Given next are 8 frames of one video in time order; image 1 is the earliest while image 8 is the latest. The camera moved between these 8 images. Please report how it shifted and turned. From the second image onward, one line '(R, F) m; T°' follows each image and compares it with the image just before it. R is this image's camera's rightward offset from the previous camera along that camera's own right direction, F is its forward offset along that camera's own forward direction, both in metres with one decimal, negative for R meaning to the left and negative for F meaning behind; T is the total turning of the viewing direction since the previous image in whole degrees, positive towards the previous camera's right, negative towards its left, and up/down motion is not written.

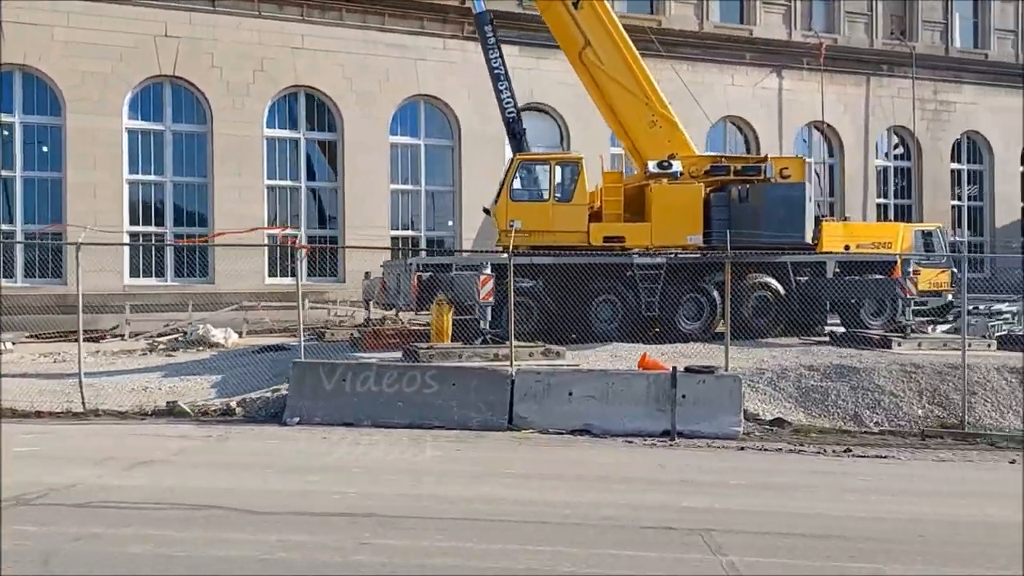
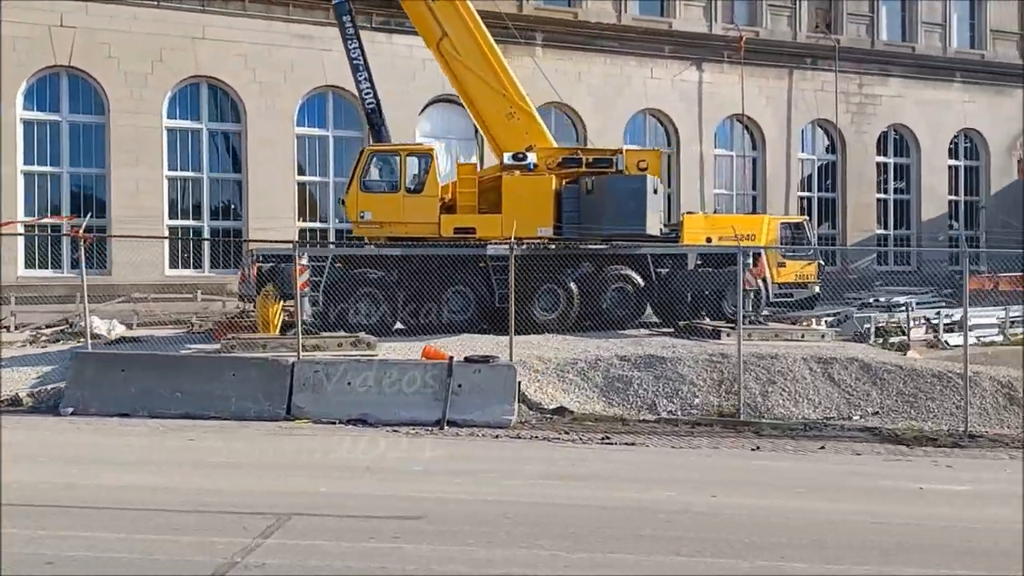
(+2.7, -0.1) m; +1°
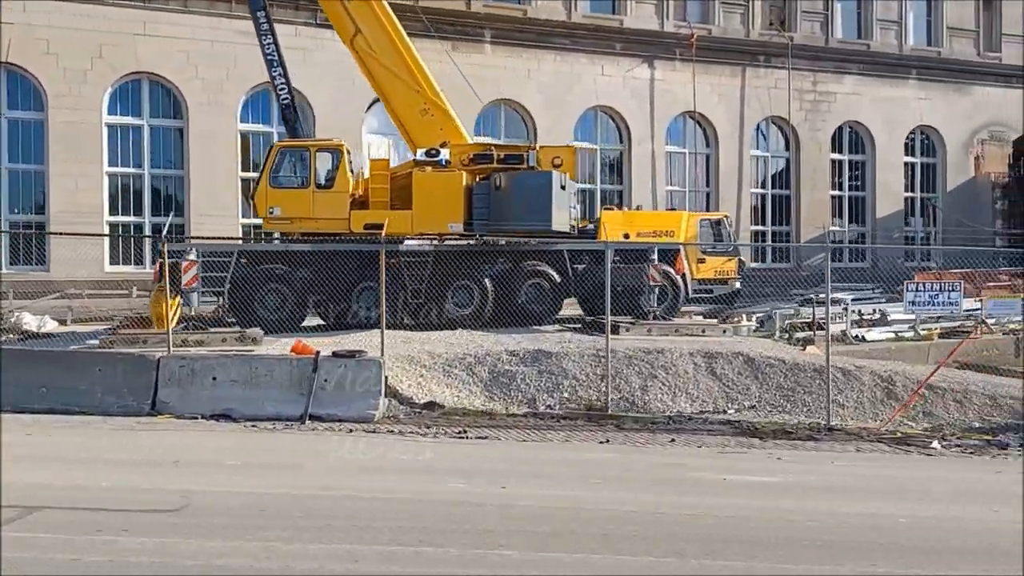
(+1.6, -0.1) m; 0°
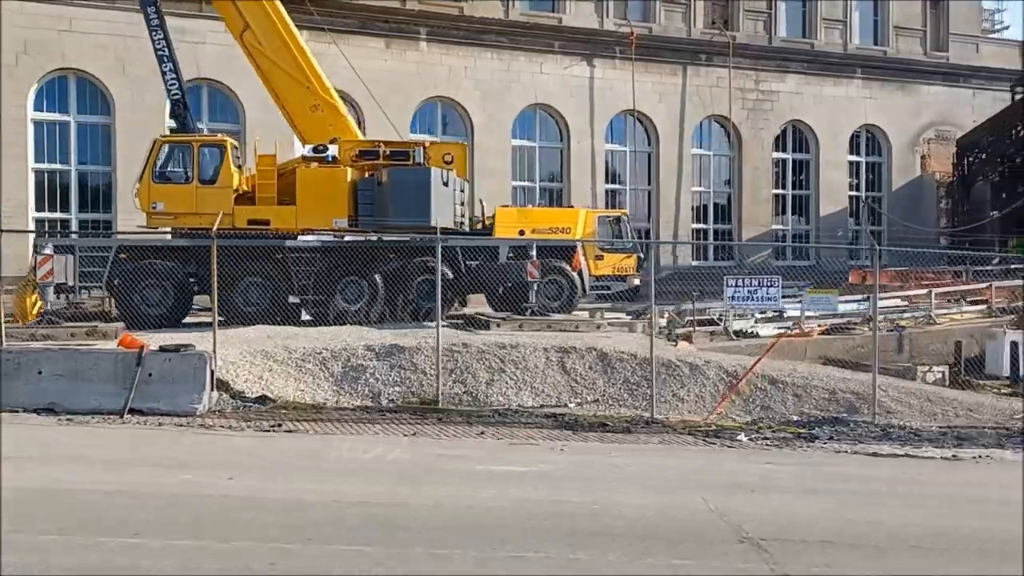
(+2.2, -0.1) m; 0°
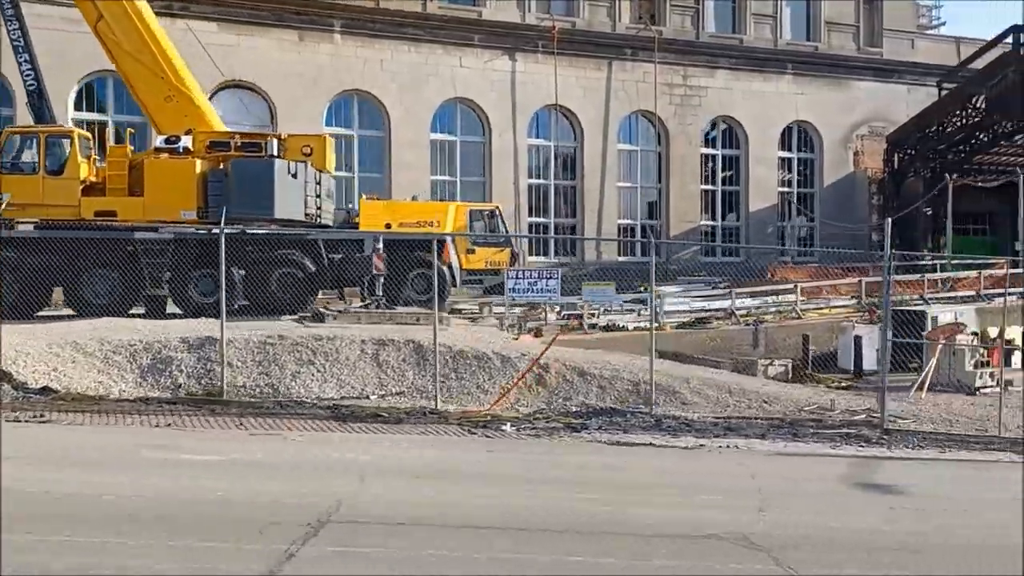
(+2.7, +0.1) m; +1°
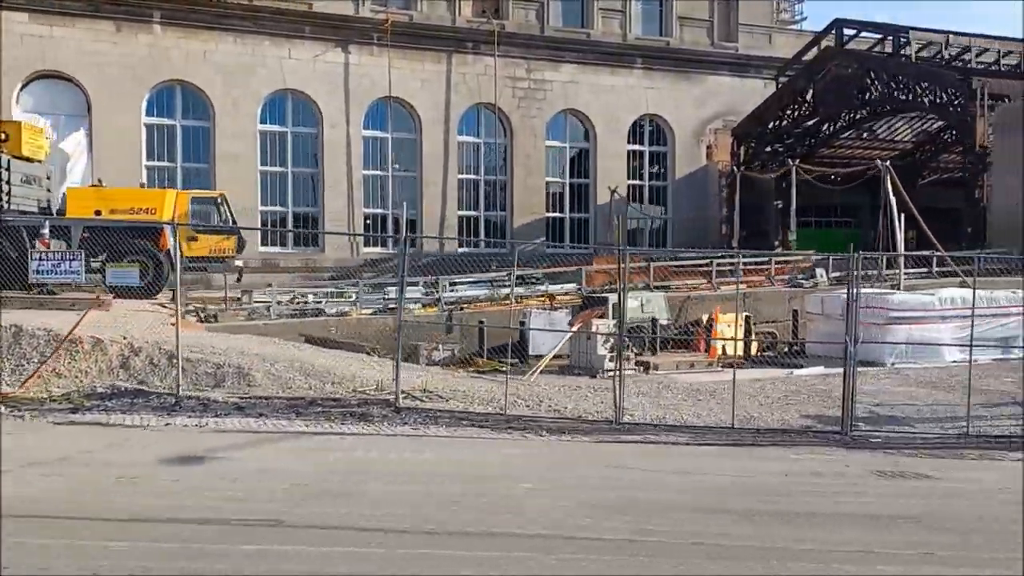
(+5.7, -0.2) m; +2°
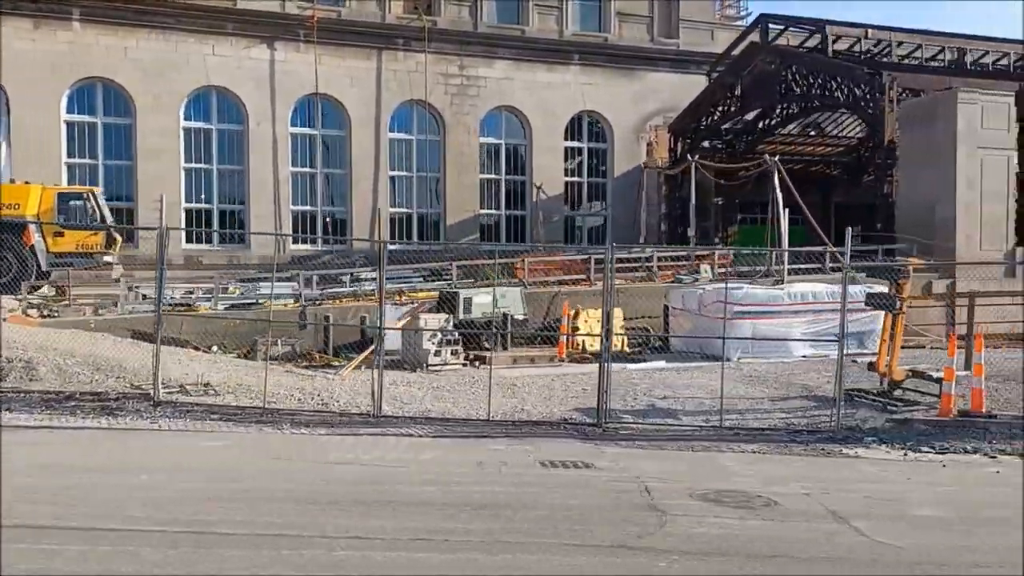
(+3.0, +0.1) m; 0°
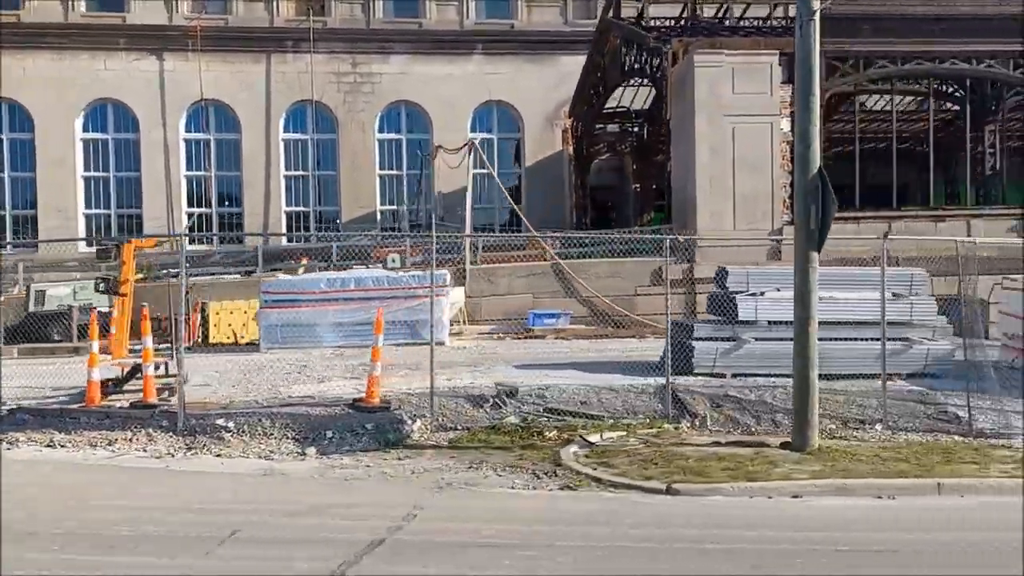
(+12.1, +1.9) m; -11°
